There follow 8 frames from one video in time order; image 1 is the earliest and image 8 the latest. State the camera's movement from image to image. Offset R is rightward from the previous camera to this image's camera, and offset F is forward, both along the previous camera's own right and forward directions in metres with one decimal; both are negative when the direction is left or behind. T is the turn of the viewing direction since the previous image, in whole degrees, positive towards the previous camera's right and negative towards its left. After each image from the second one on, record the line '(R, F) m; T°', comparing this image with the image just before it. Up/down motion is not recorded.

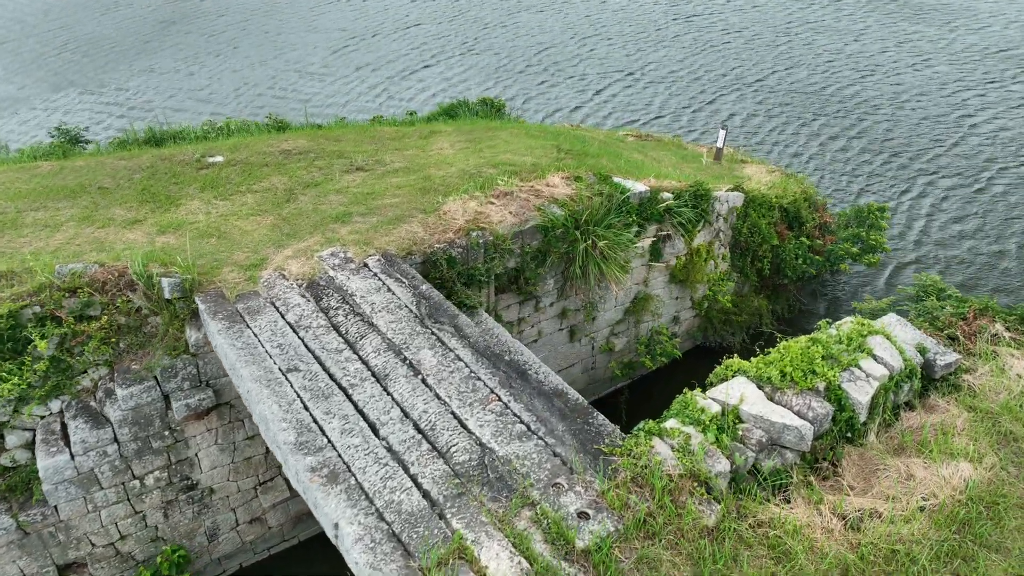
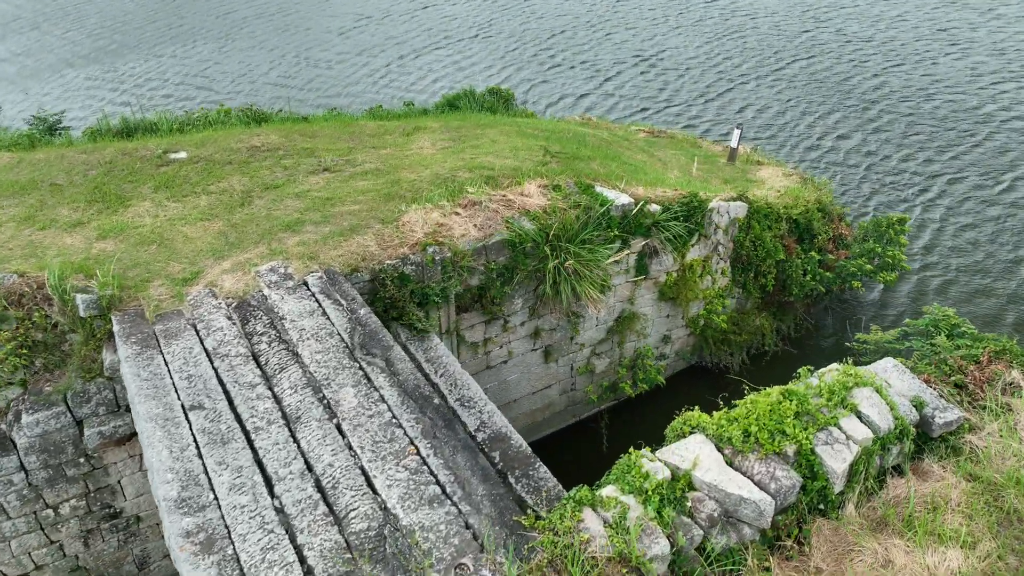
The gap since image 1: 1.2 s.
(+0.6, +0.6) m; -3°
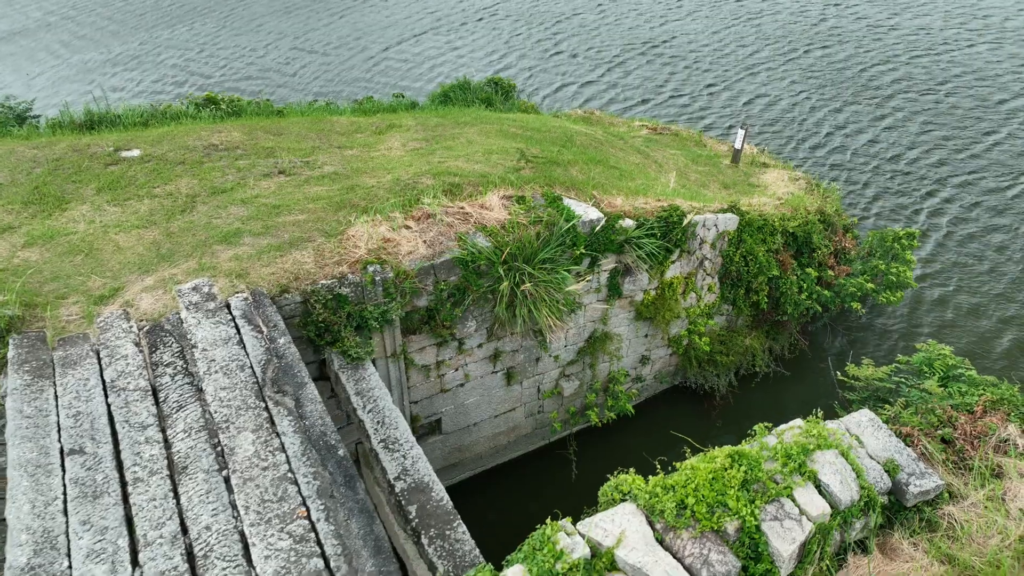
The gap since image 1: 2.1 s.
(+0.6, +0.5) m; -2°
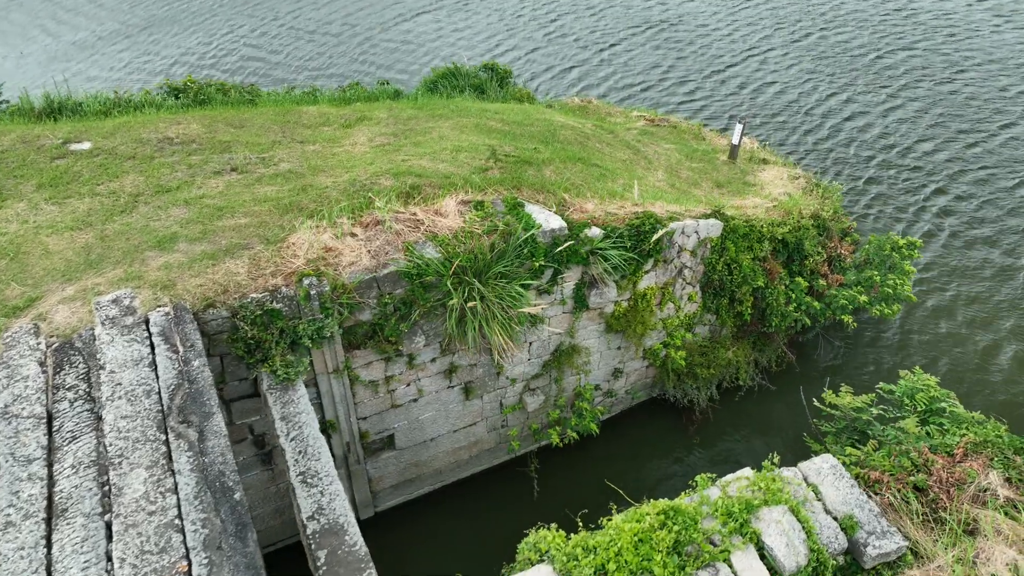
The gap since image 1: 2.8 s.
(+0.5, +0.4) m; -1°
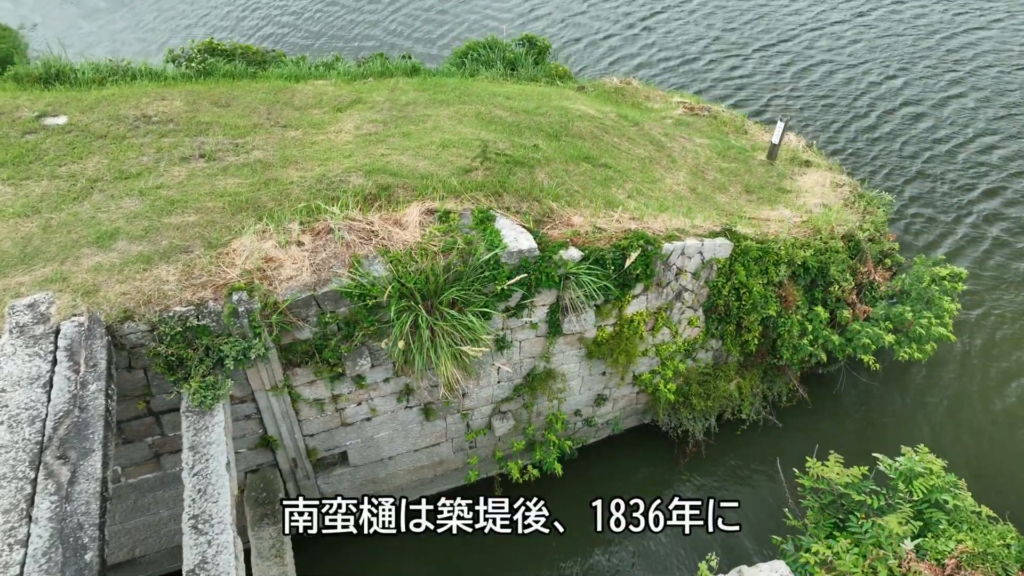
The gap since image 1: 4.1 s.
(+0.7, +0.6) m; -5°
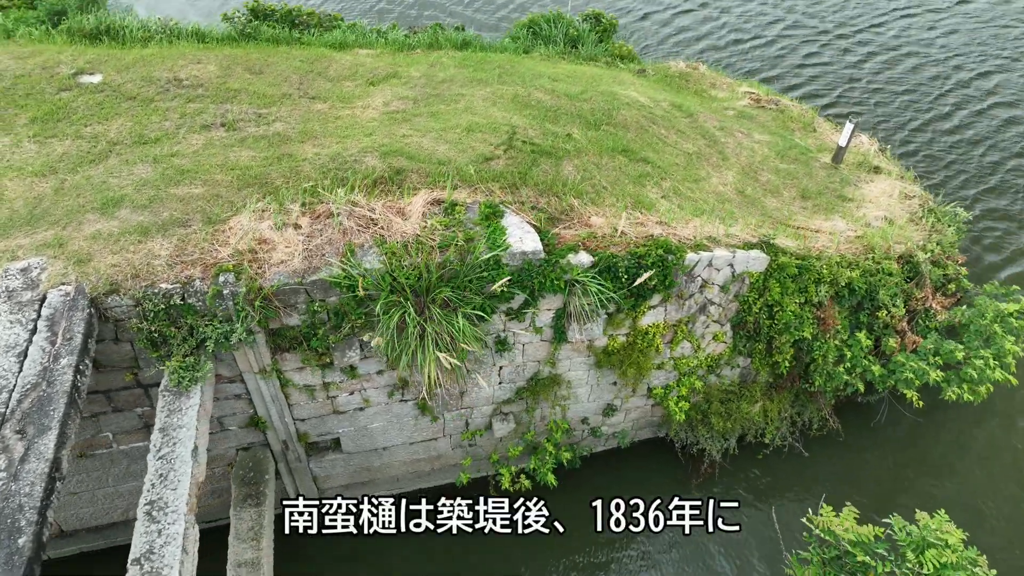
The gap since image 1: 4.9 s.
(+0.5, +0.3) m; -5°
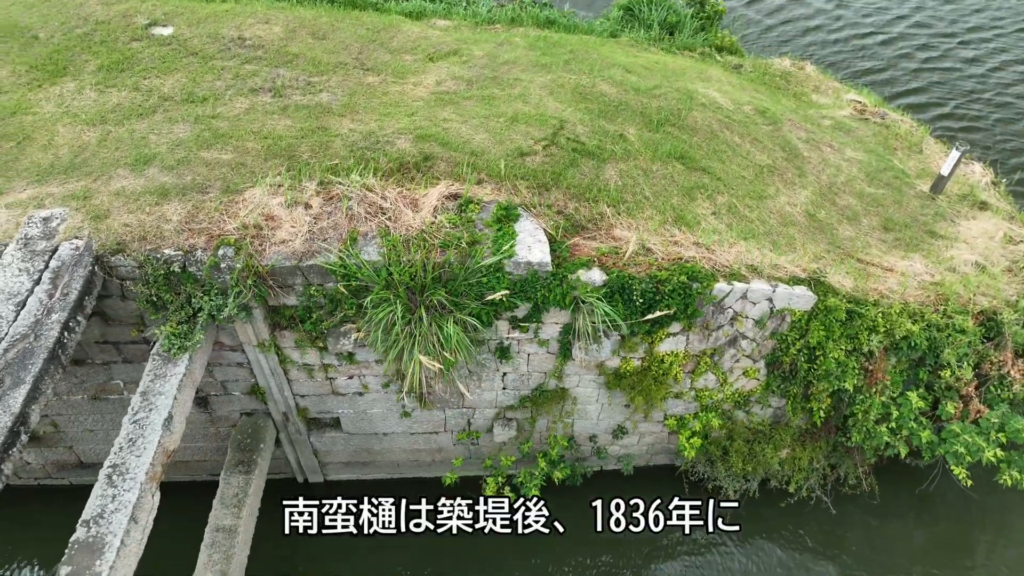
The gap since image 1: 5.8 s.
(+0.6, +0.3) m; -8°
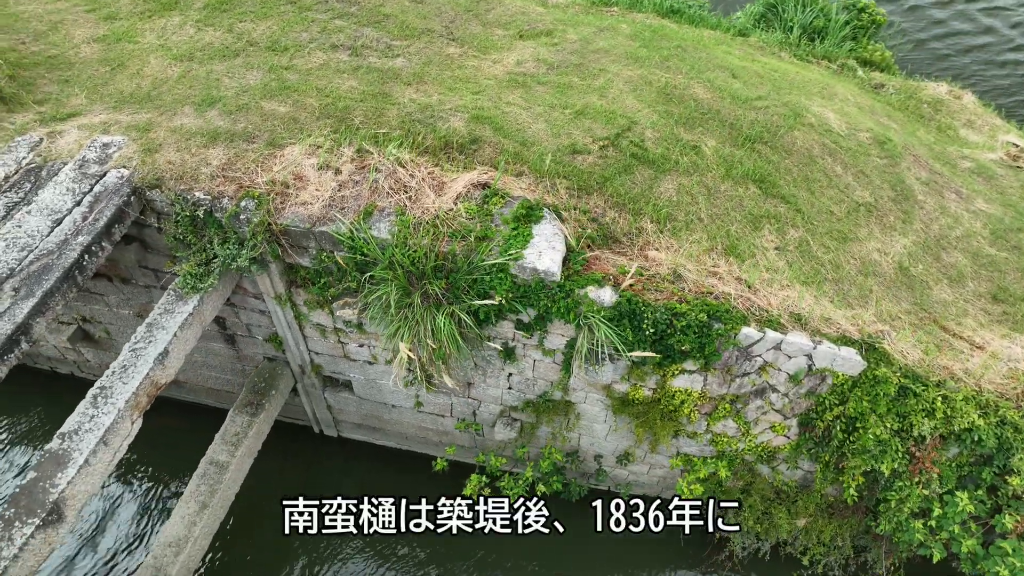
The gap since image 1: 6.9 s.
(+0.8, +0.3) m; -10°
